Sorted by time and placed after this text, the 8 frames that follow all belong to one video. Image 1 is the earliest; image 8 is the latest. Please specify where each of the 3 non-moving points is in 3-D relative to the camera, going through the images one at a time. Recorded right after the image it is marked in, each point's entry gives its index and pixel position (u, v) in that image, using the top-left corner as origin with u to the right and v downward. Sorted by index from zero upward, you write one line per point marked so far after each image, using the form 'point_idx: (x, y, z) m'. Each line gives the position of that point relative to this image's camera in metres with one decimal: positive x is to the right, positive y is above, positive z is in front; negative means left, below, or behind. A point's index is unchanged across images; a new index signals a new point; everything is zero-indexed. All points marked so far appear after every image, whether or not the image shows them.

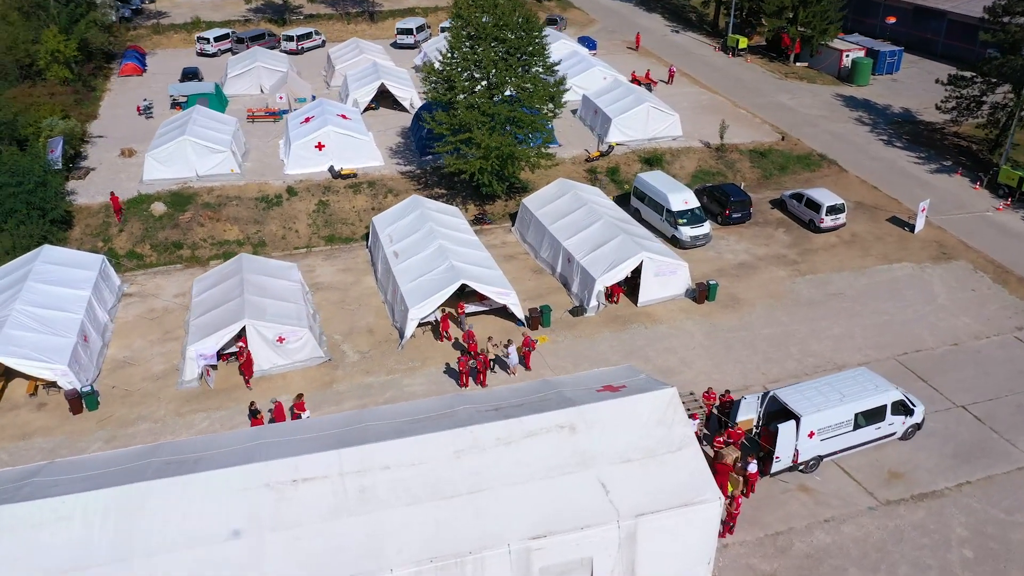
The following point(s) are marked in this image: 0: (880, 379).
0: (+9.0, -2.2, +19.8) m
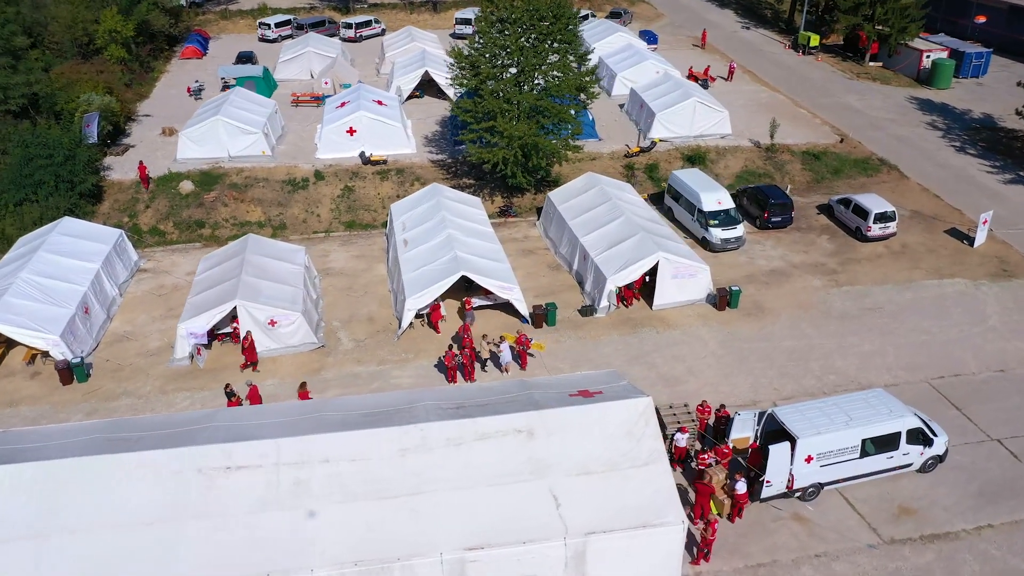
0: (+8.4, -2.5, +17.8) m
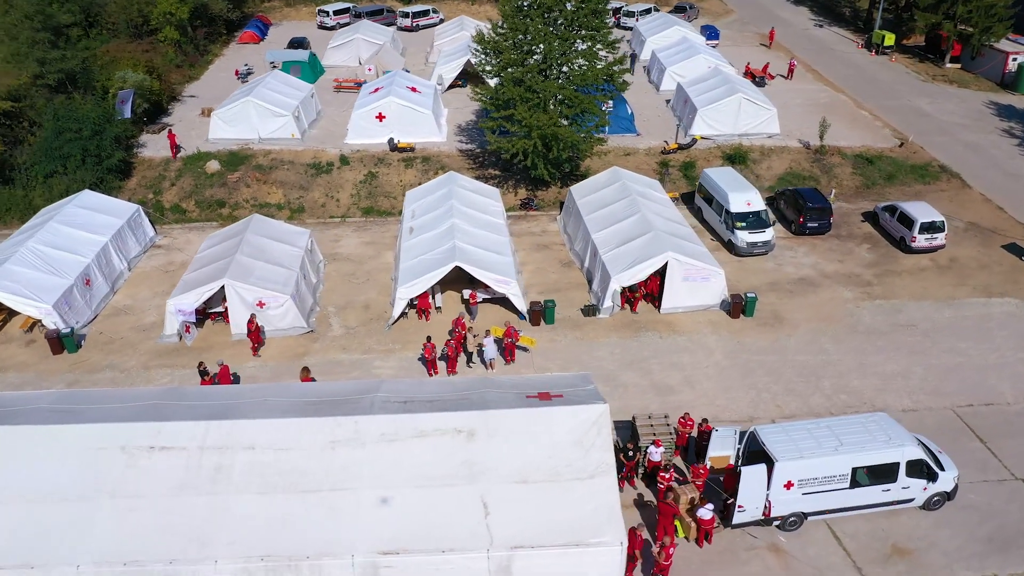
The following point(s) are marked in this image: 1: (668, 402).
0: (+7.6, -2.8, +15.9) m
1: (+3.7, -2.7, +19.4) m
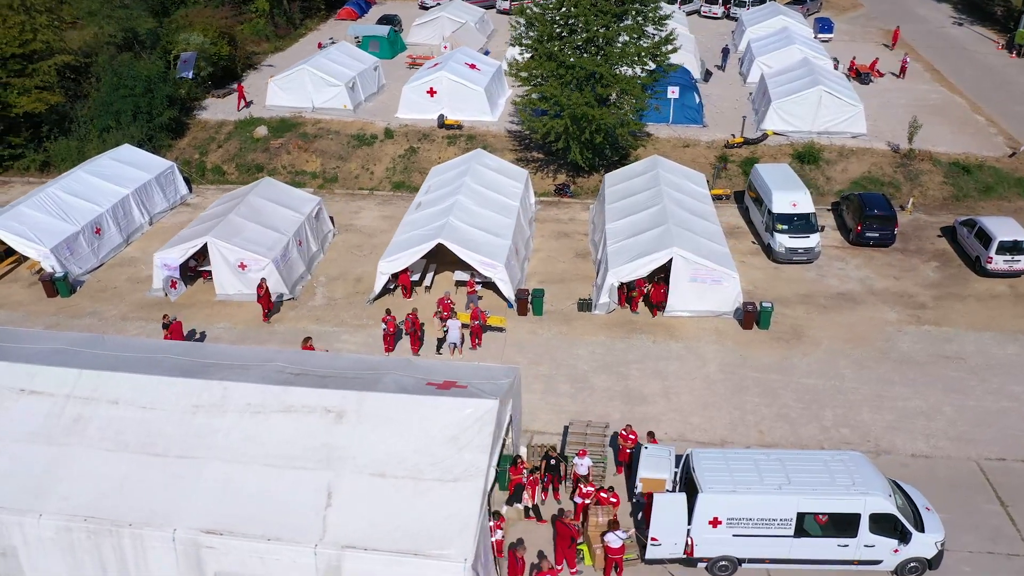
0: (+5.8, -3.0, +13.1) m
1: (+2.5, -2.6, +17.2) m
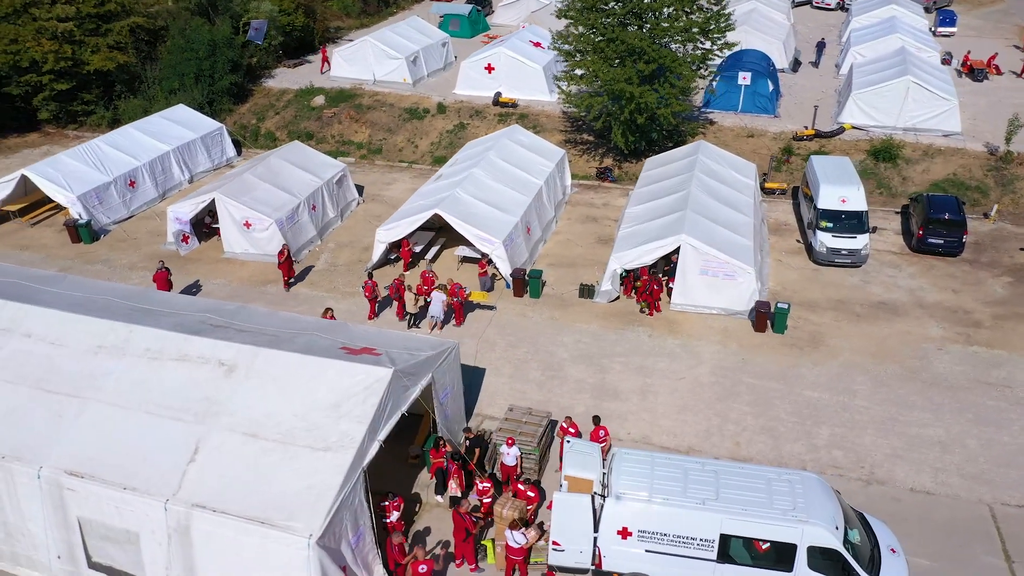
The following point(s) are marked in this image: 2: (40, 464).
0: (+4.2, -2.9, +11.1) m
1: (+1.7, -2.3, +15.6) m
2: (-6.5, -2.4, +11.2) m
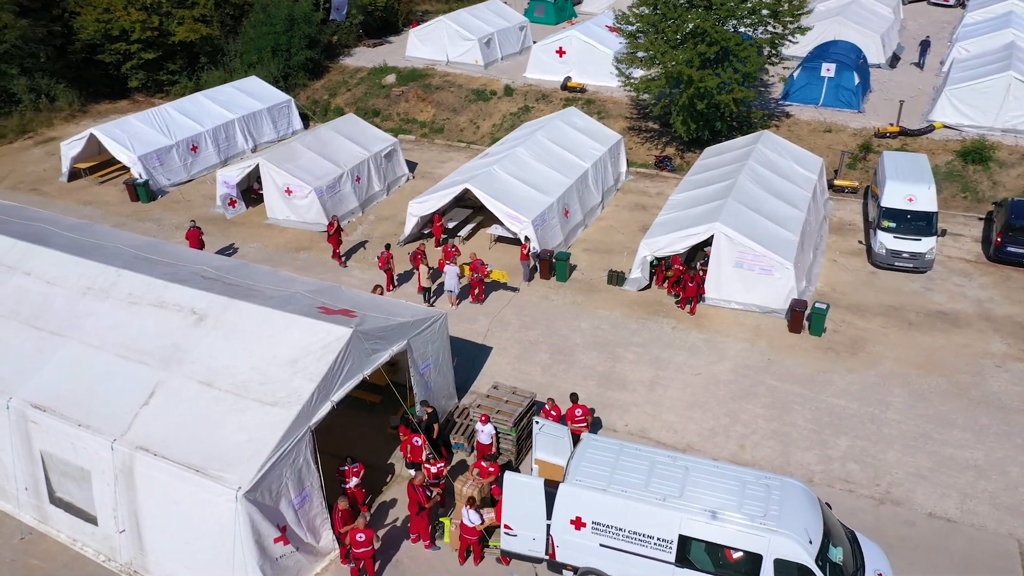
0: (+3.5, -2.7, +9.9) m
1: (+1.6, -2.0, +14.7) m
2: (-7.0, -1.5, +11.4) m
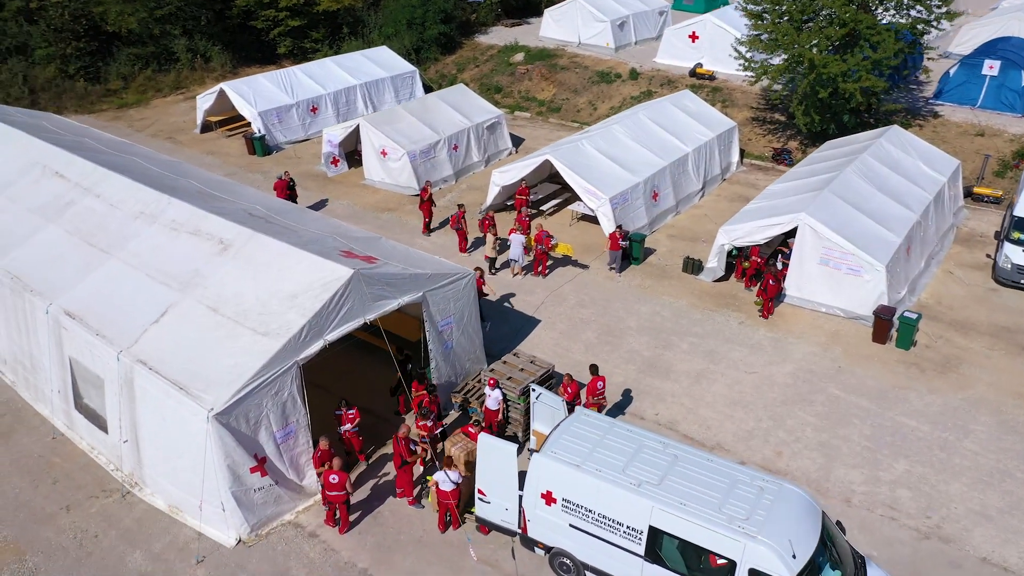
0: (+3.0, -2.5, +8.6) m
1: (+2.2, -1.6, +13.7) m
2: (-6.9, -0.2, +12.2) m
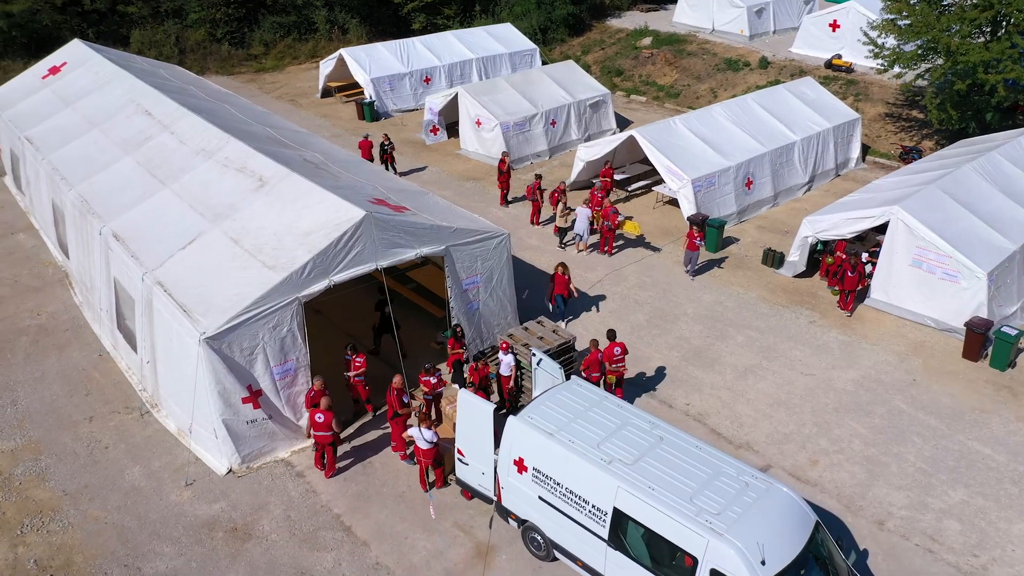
0: (+2.4, -2.2, +7.5) m
1: (+2.6, -1.3, +12.7) m
2: (-6.4, +1.0, +12.8) m
